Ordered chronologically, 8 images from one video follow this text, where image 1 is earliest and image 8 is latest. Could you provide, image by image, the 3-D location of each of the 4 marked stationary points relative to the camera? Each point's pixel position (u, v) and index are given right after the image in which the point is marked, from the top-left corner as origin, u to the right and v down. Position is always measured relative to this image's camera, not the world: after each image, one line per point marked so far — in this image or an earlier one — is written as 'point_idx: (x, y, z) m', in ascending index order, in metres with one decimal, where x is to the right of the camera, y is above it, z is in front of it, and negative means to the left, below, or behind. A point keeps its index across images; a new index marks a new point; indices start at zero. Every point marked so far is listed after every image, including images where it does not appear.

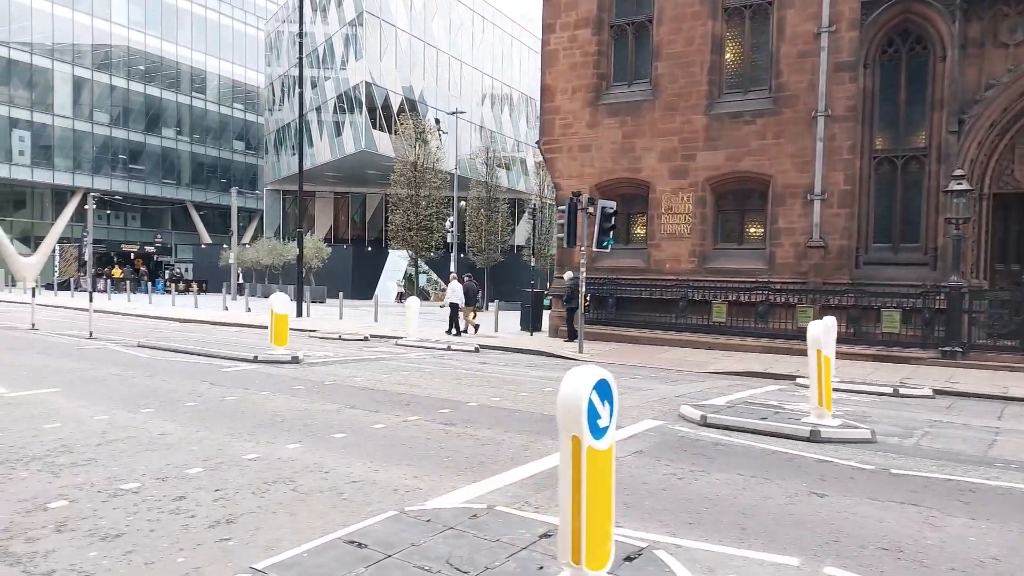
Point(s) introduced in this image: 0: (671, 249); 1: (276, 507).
0: (+4.3, +1.1, +18.9) m
1: (-1.9, -1.8, +5.7) m
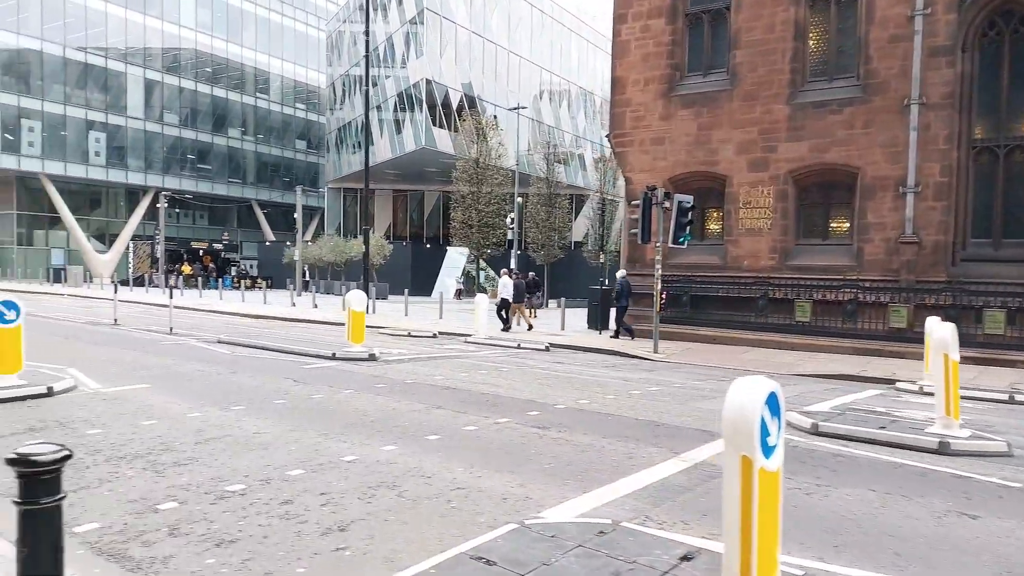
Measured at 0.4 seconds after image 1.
0: (+6.2, +1.1, +18.2) m
1: (-1.0, -1.8, +5.4) m
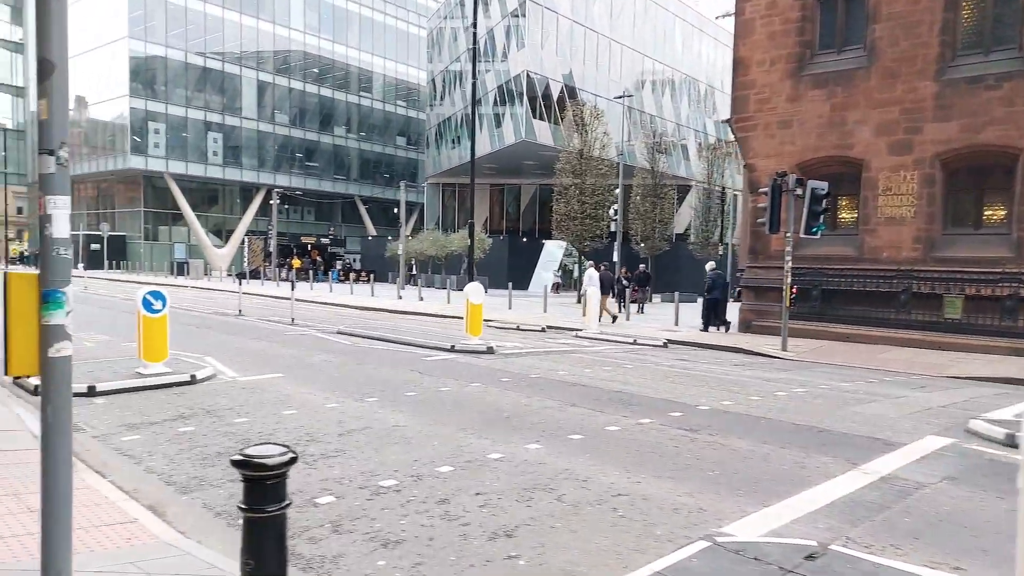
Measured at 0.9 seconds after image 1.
0: (+9.0, +1.3, +16.8) m
1: (+0.3, -1.7, +5.1) m
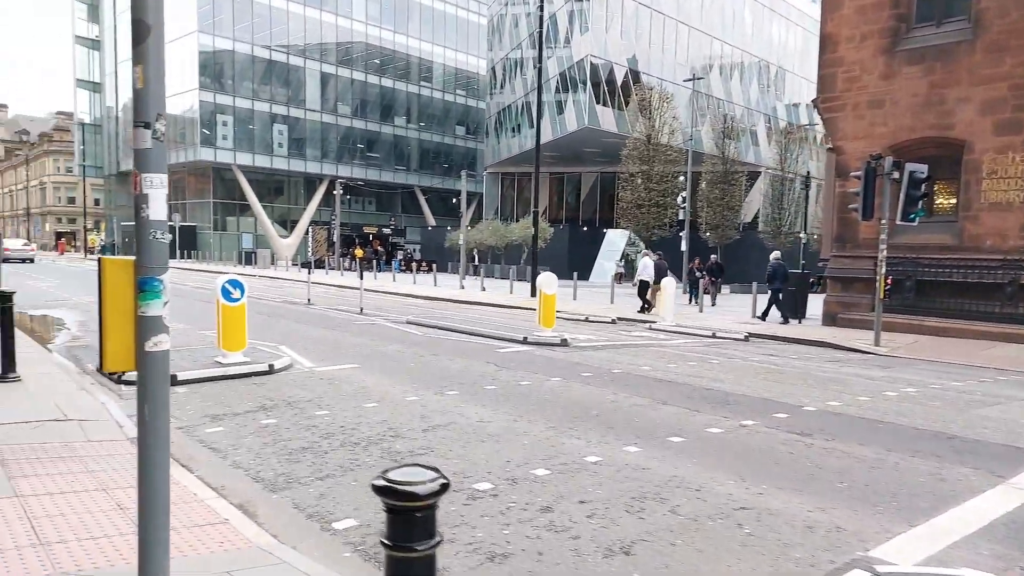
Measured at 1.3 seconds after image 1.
0: (+10.7, +1.5, +15.5) m
1: (+1.0, -1.6, +4.6) m
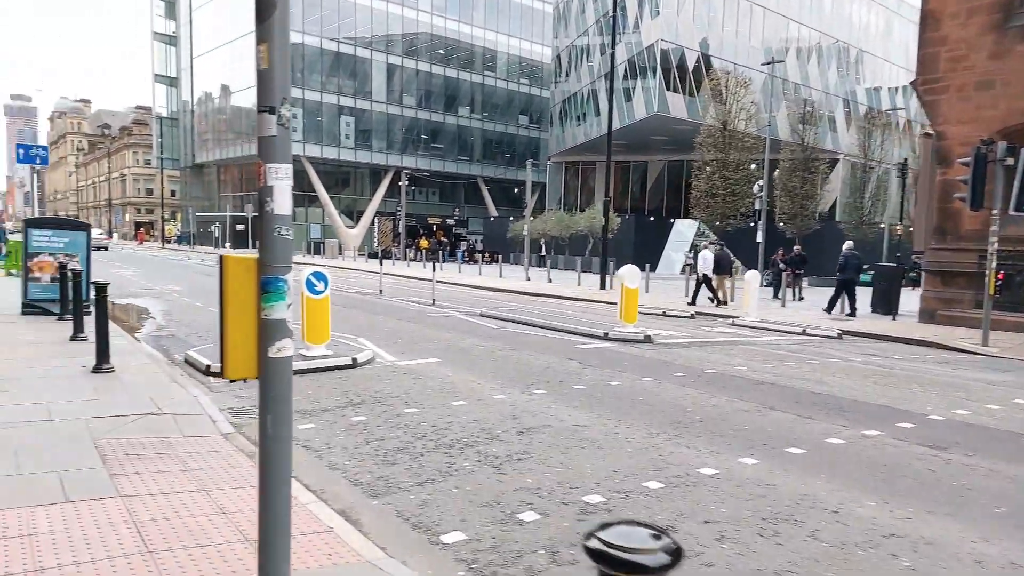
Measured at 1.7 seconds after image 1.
0: (+12.3, +1.5, +14.1) m
1: (+1.8, -1.6, +4.1) m
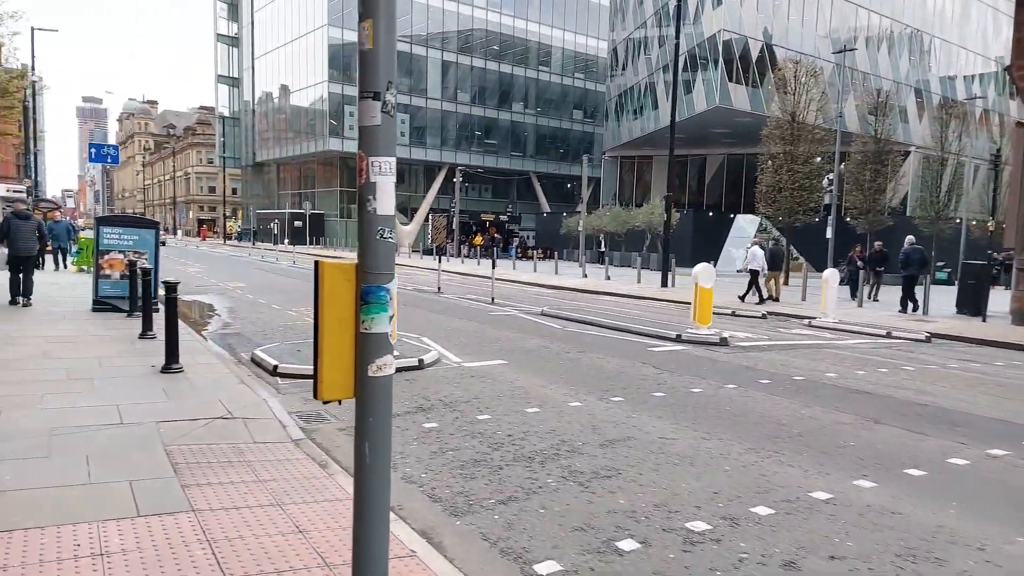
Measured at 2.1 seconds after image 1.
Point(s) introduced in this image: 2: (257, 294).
0: (+13.6, +1.5, +12.8) m
1: (+2.3, -1.7, +3.5) m
2: (-7.1, -0.2, +19.6) m
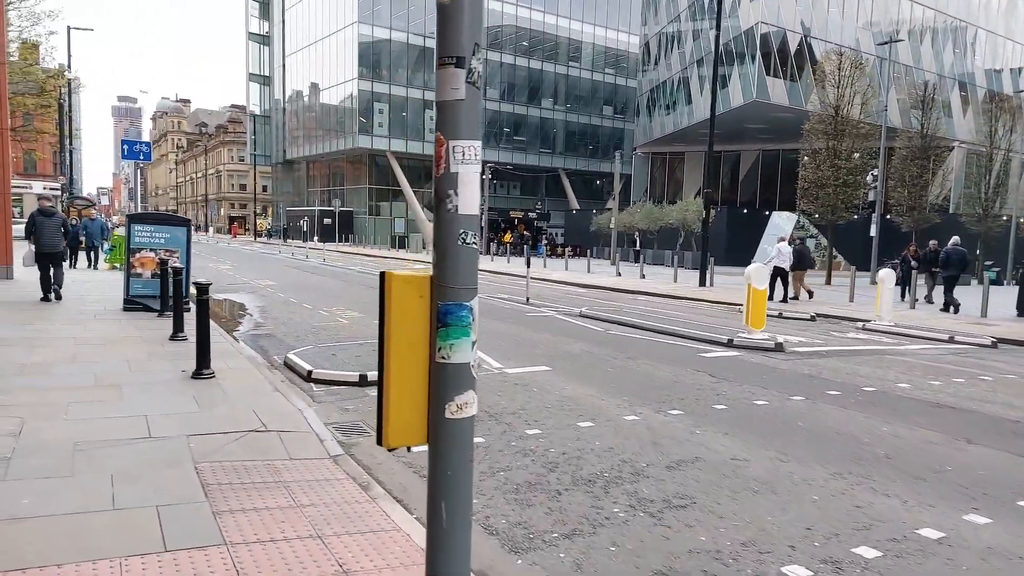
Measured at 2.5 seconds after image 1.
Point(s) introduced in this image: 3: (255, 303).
0: (+14.3, +1.4, +11.7) m
1: (+2.7, -1.7, +2.9) m
2: (-6.1, -0.1, +19.3) m
3: (-6.0, -0.4, +16.4) m
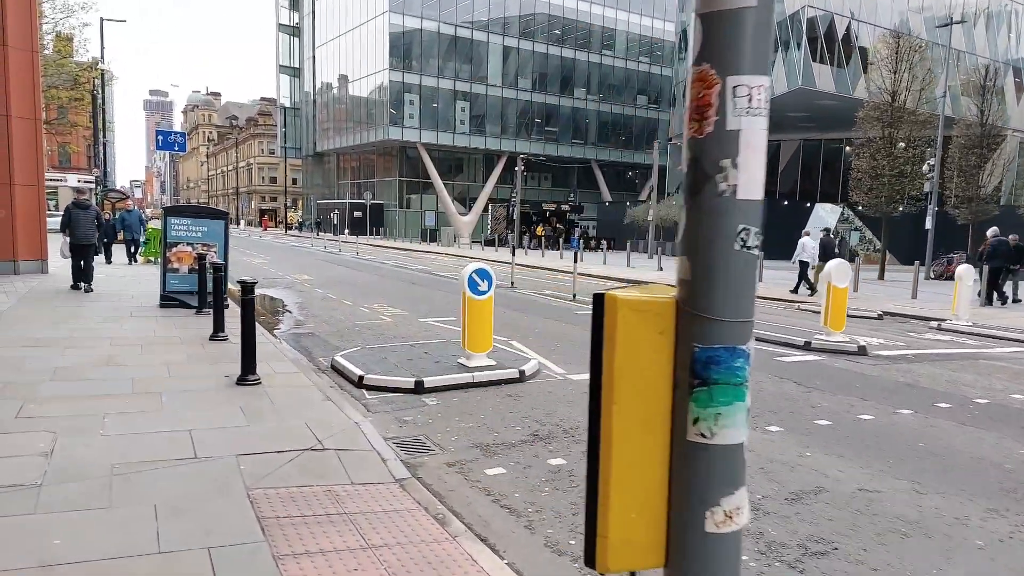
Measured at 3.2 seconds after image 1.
0: (+15.2, +1.4, +10.4) m
1: (+3.3, -1.8, +2.0) m
2: (-5.0, 0.0, +18.8) m
3: (-4.9, -0.2, +15.8) m
